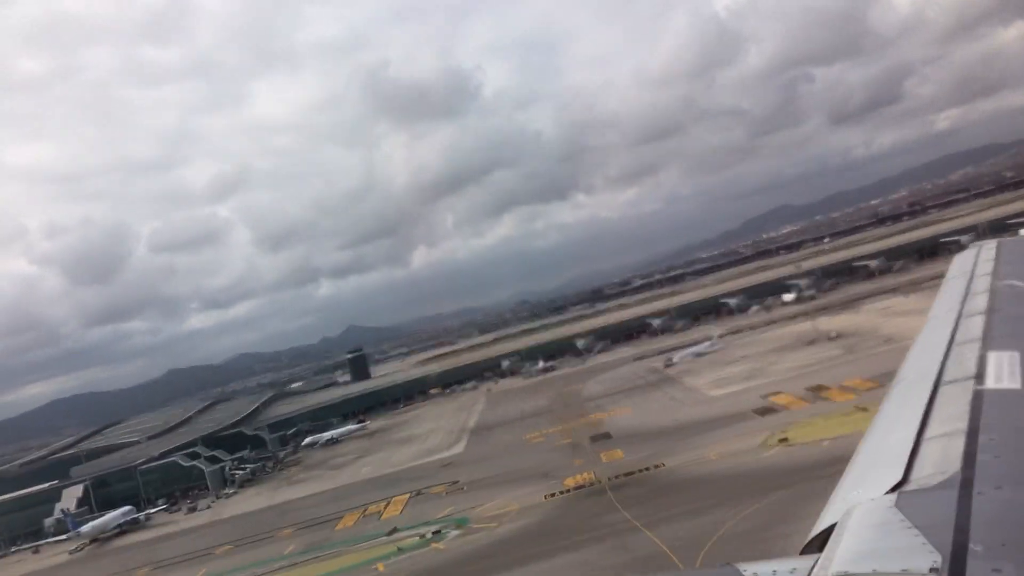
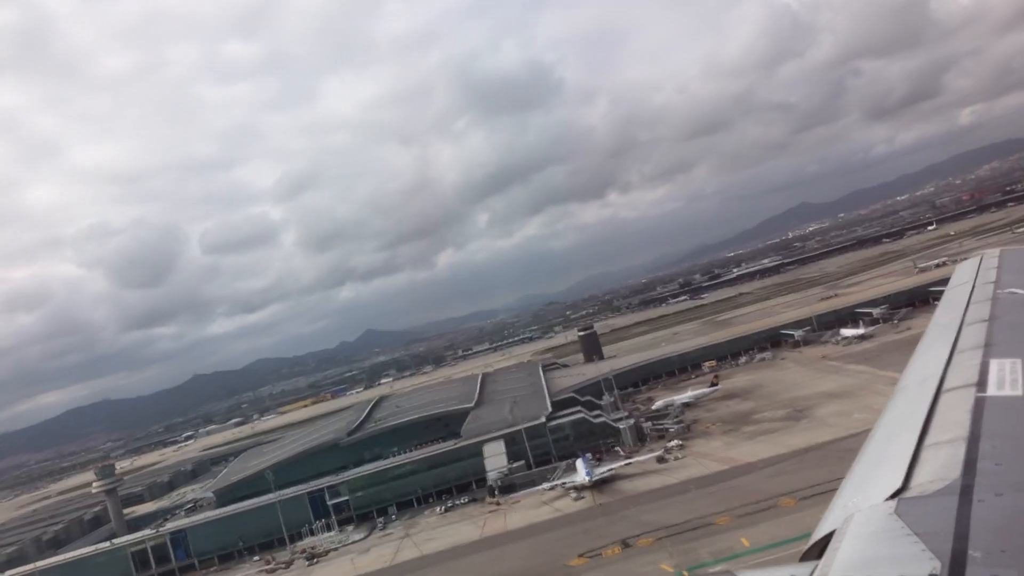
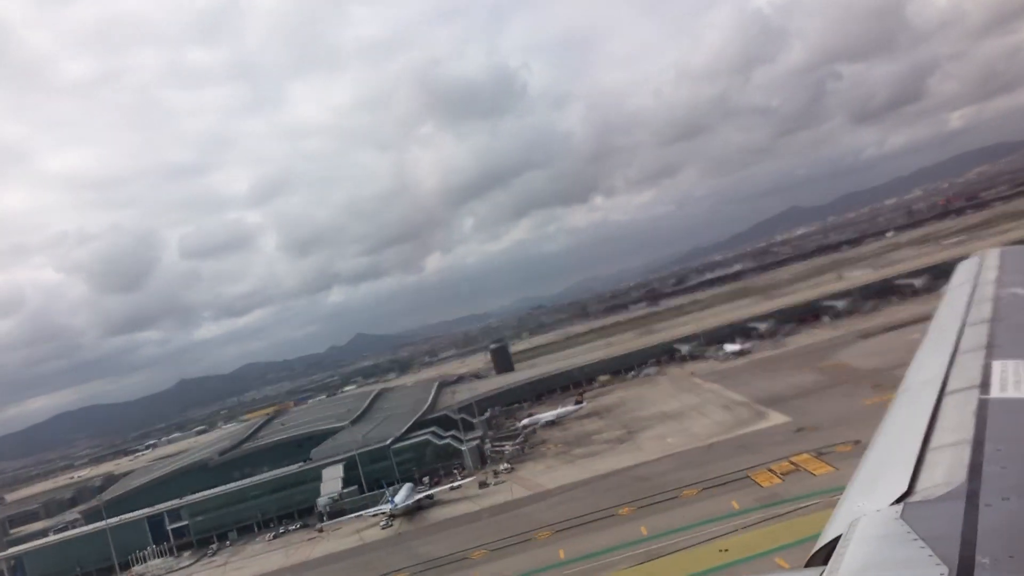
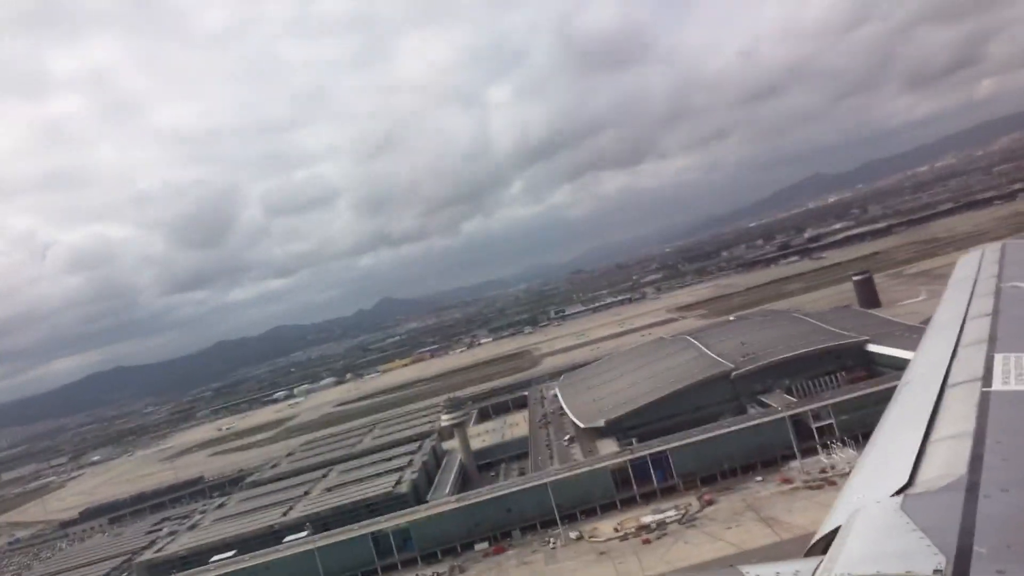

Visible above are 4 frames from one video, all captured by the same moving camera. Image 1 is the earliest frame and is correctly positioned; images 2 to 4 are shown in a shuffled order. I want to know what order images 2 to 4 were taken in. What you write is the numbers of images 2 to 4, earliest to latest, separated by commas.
3, 2, 4
